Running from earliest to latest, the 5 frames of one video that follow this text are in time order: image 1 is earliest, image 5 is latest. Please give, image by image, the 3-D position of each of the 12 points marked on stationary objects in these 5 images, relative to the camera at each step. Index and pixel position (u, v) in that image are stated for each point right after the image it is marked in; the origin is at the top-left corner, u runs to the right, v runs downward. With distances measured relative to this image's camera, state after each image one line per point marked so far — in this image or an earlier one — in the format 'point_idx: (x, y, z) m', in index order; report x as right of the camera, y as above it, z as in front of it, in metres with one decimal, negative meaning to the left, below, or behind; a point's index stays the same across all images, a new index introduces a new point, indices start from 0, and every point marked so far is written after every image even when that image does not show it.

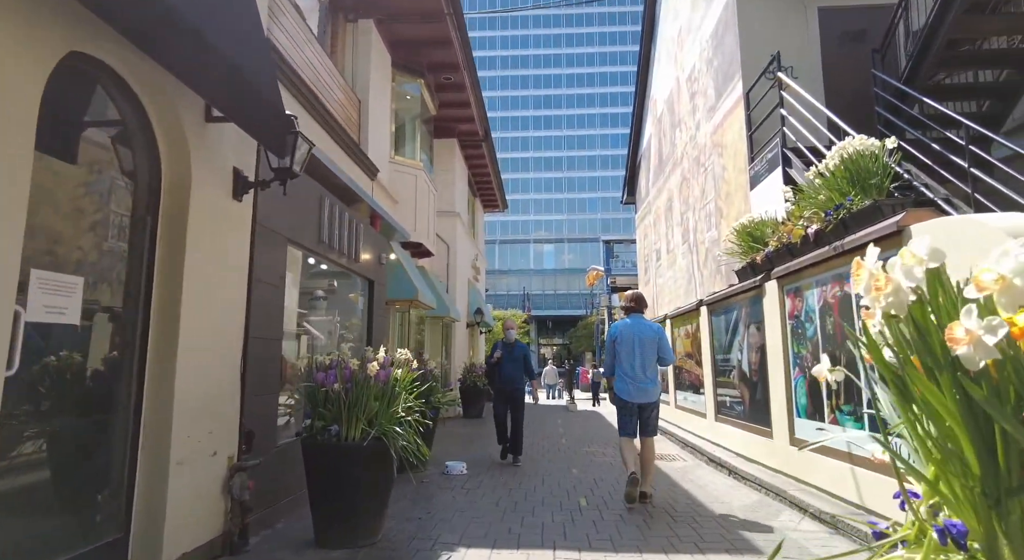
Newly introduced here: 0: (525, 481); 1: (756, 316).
0: (+0.1, -2.2, +6.3) m
1: (+2.8, -0.4, +6.7) m
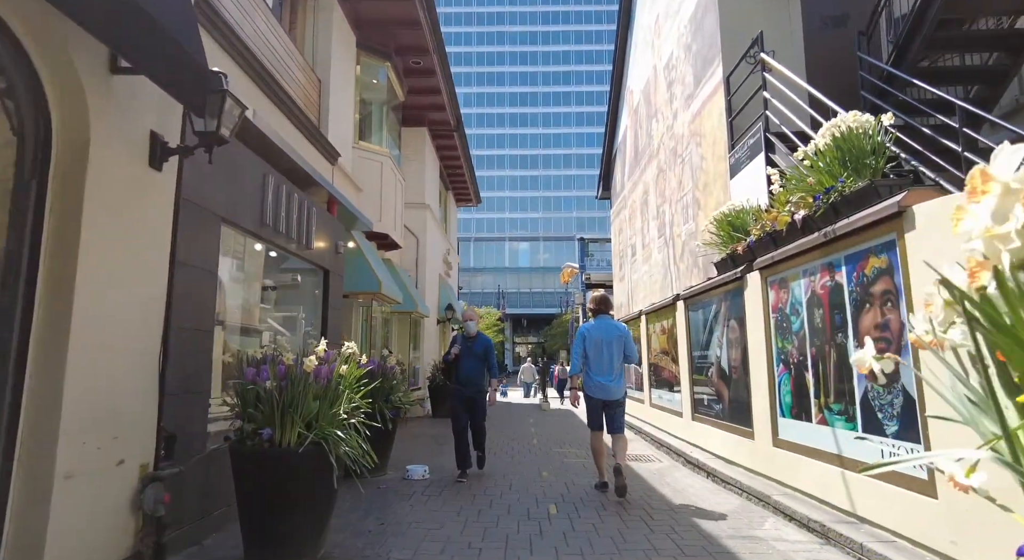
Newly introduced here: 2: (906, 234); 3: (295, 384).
0: (-0.2, -2.1, +5.9) m
1: (+2.5, -0.3, +6.4) m
2: (+2.3, +0.3, +3.4) m
3: (-1.3, -0.6, +3.5) m
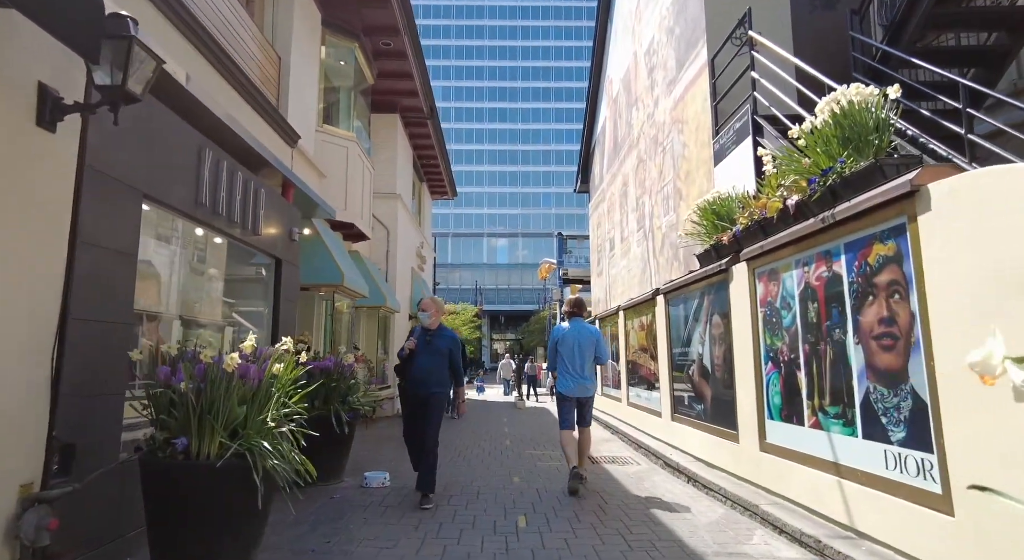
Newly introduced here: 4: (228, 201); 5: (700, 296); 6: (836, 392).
0: (-0.5, -2.0, +5.4) m
1: (+2.2, -0.3, +6.0) m
2: (+2.1, +0.3, +3.0) m
3: (-1.5, -0.5, +2.9) m
4: (-2.5, +0.7, +5.0) m
5: (+2.2, -0.2, +6.6) m
6: (+2.1, -0.7, +3.8) m
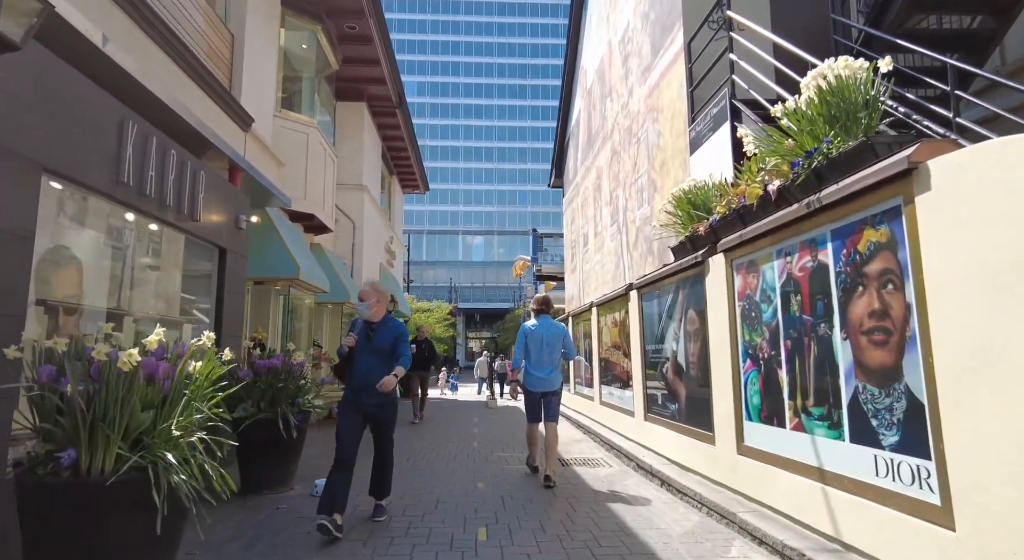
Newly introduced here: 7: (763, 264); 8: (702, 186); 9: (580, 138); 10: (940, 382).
0: (-0.9, -2.0, +5.0) m
1: (+1.8, -0.2, +5.7) m
2: (+1.9, +0.4, +2.7) m
3: (-1.7, -0.5, +2.5) m
4: (-2.8, +0.8, +4.5) m
5: (+1.8, -0.1, +6.3) m
6: (+1.9, -0.7, +3.5) m
7: (+1.9, +0.1, +4.2) m
8: (+1.8, +0.9, +5.4) m
9: (+1.6, +3.3, +13.3) m
10: (+1.9, -0.5, +2.6) m
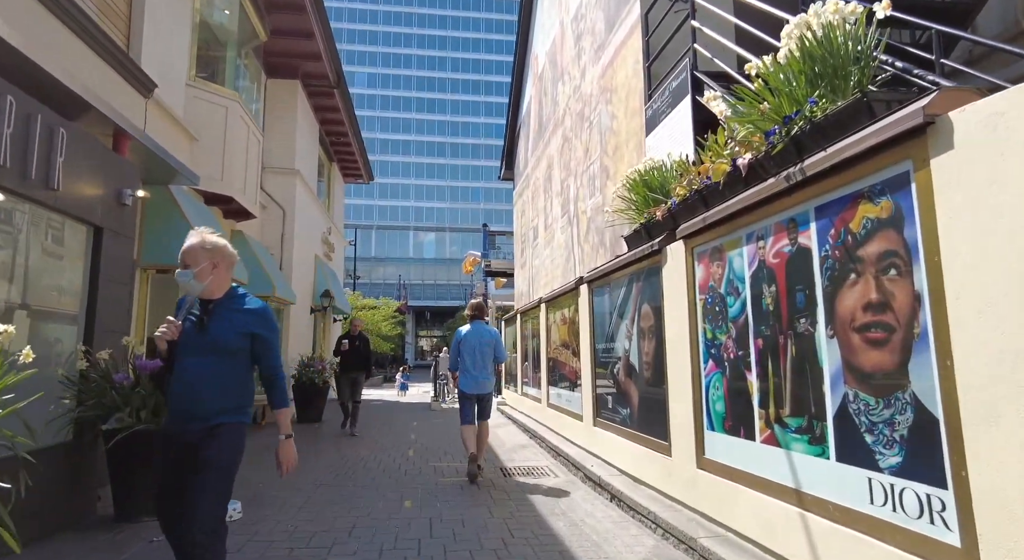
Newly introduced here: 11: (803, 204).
0: (-1.4, -1.9, +4.2) m
1: (+1.2, -0.1, +5.1) m
2: (+1.6, +0.4, +2.2) m
3: (-2.0, -0.4, +1.7) m
4: (-3.2, +0.9, +3.6) m
5: (+1.2, 0.0, +5.8) m
6: (+1.5, -0.6, +3.0) m
7: (+1.4, +0.2, +3.7) m
8: (+1.3, +1.0, +4.9) m
9: (+0.4, +3.4, +12.7) m
10: (+1.6, -0.4, +2.0) m
11: (+1.5, +0.4, +3.0) m
